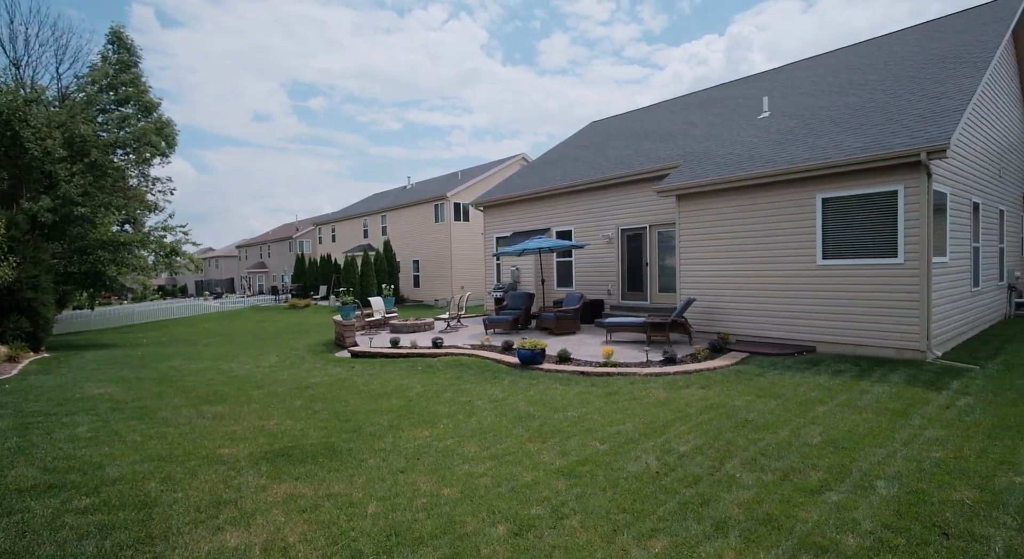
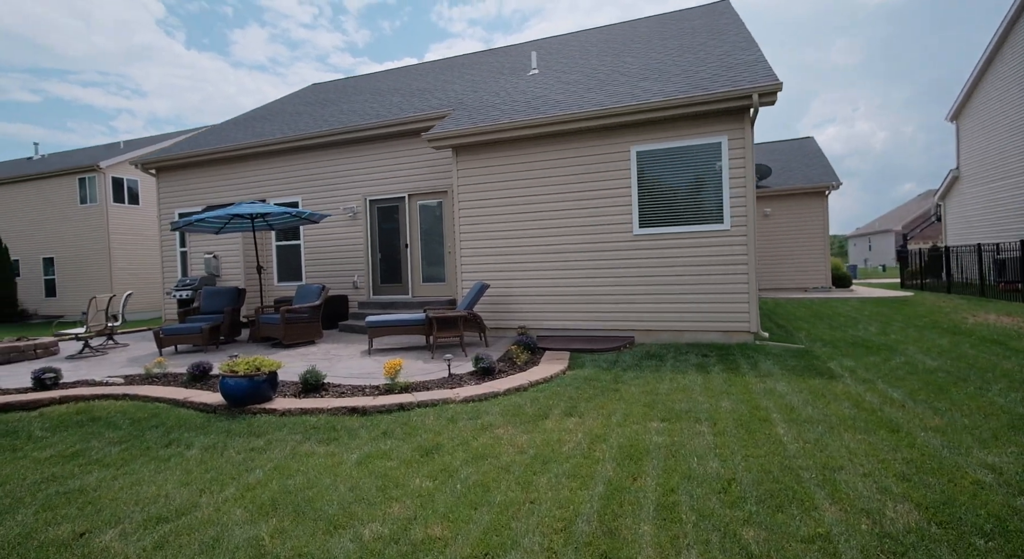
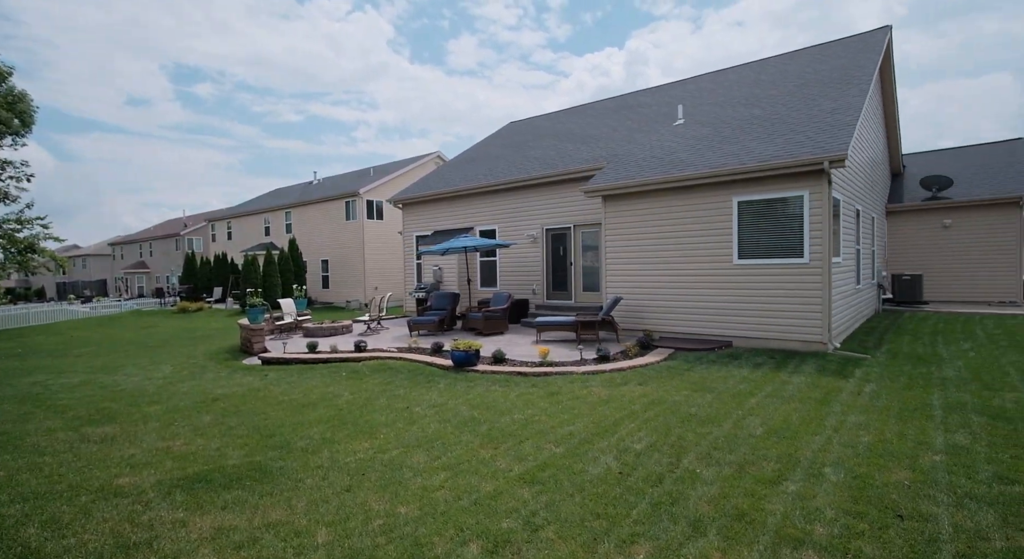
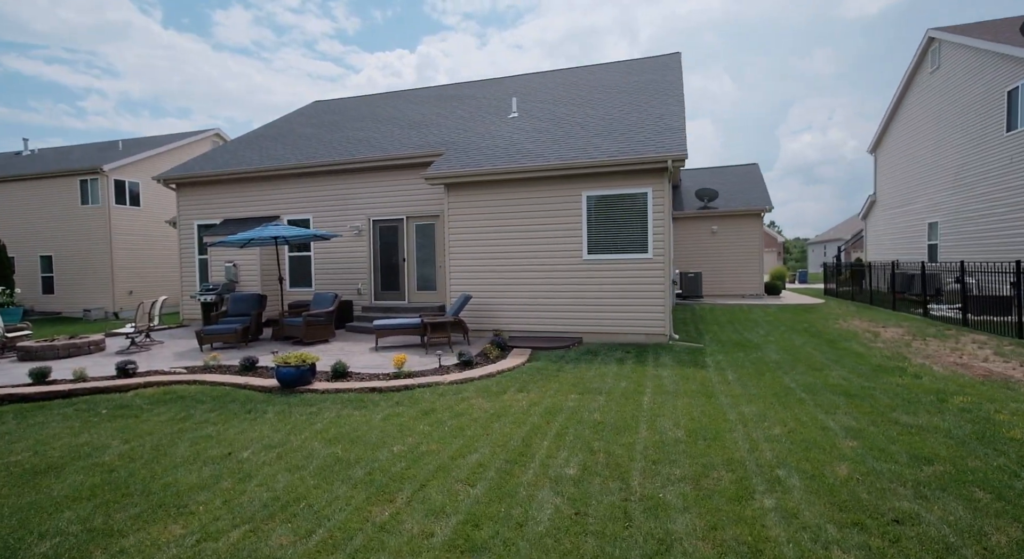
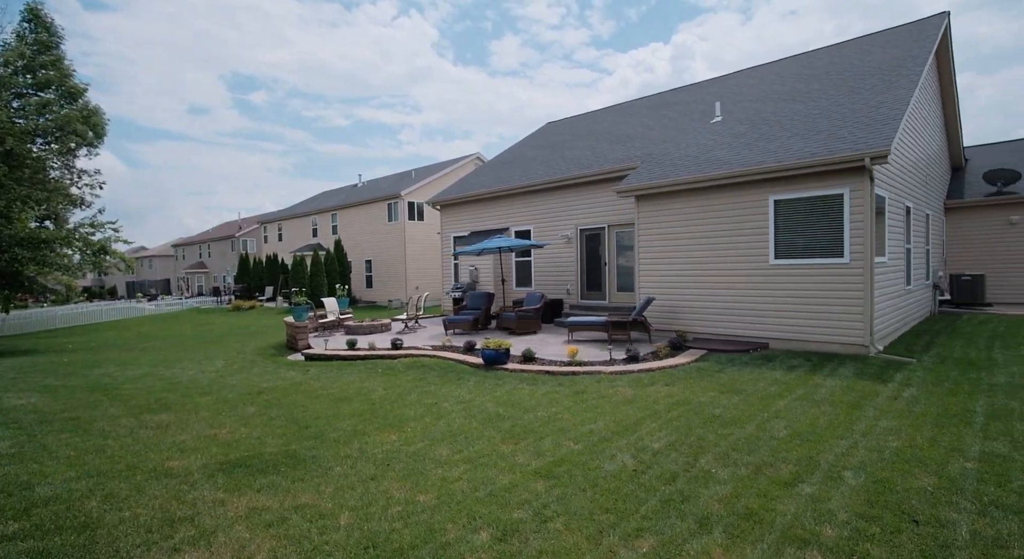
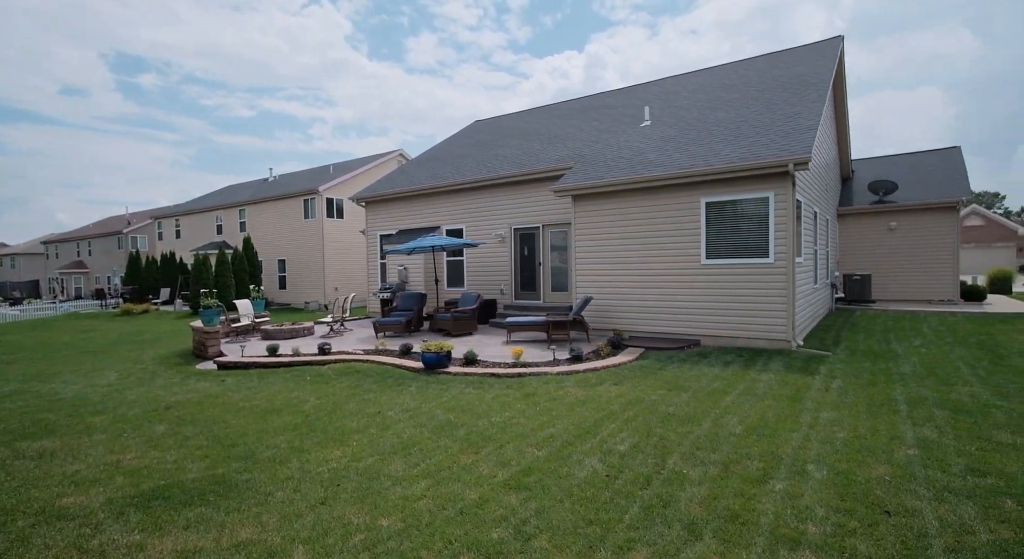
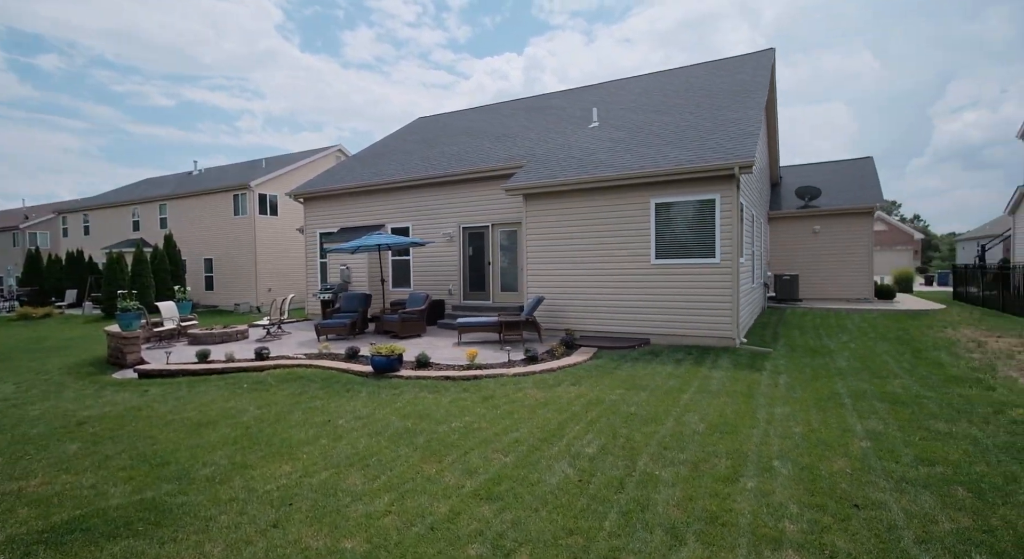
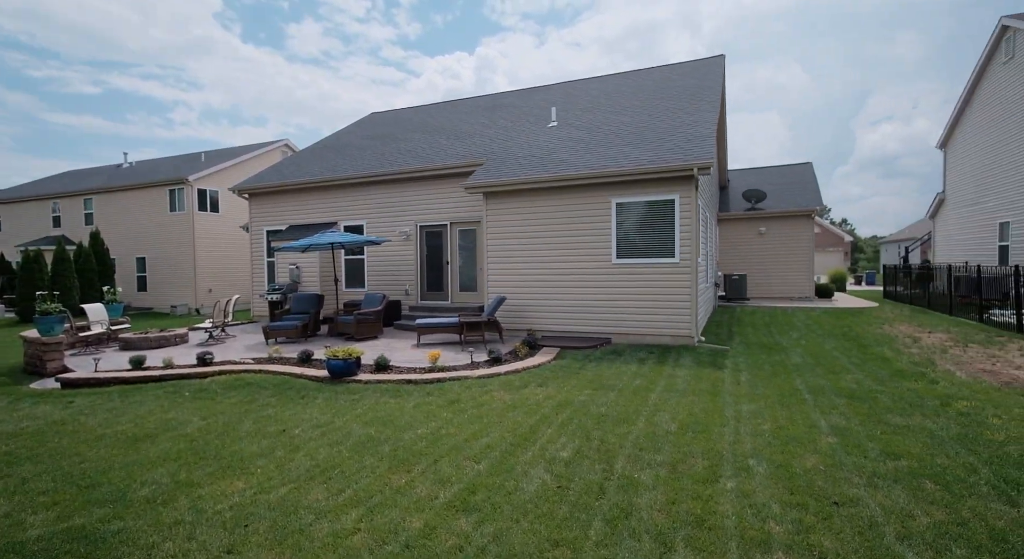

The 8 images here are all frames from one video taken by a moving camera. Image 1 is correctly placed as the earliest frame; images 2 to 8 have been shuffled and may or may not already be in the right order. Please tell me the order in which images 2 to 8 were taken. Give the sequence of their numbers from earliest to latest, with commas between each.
5, 3, 6, 7, 8, 4, 2
